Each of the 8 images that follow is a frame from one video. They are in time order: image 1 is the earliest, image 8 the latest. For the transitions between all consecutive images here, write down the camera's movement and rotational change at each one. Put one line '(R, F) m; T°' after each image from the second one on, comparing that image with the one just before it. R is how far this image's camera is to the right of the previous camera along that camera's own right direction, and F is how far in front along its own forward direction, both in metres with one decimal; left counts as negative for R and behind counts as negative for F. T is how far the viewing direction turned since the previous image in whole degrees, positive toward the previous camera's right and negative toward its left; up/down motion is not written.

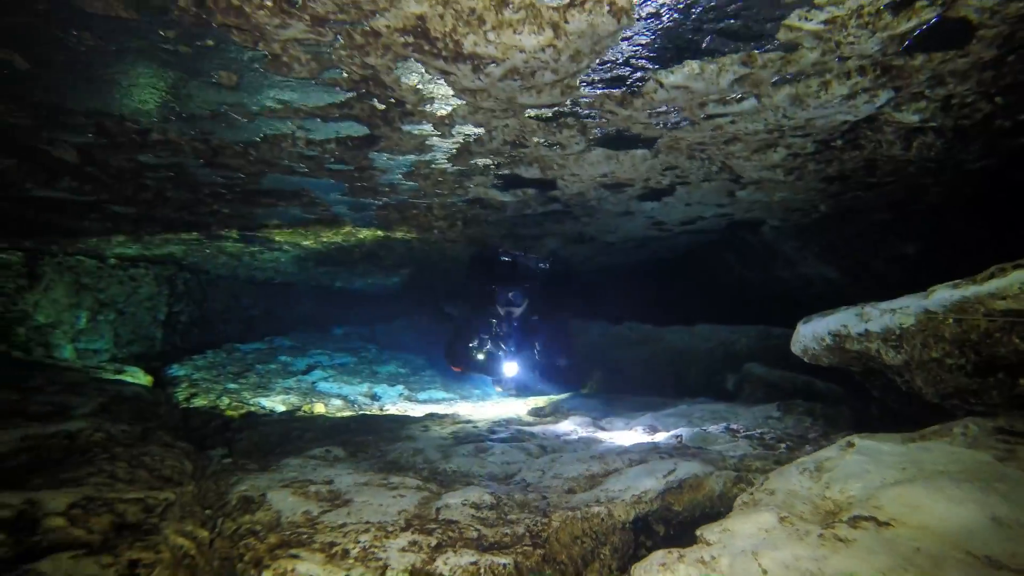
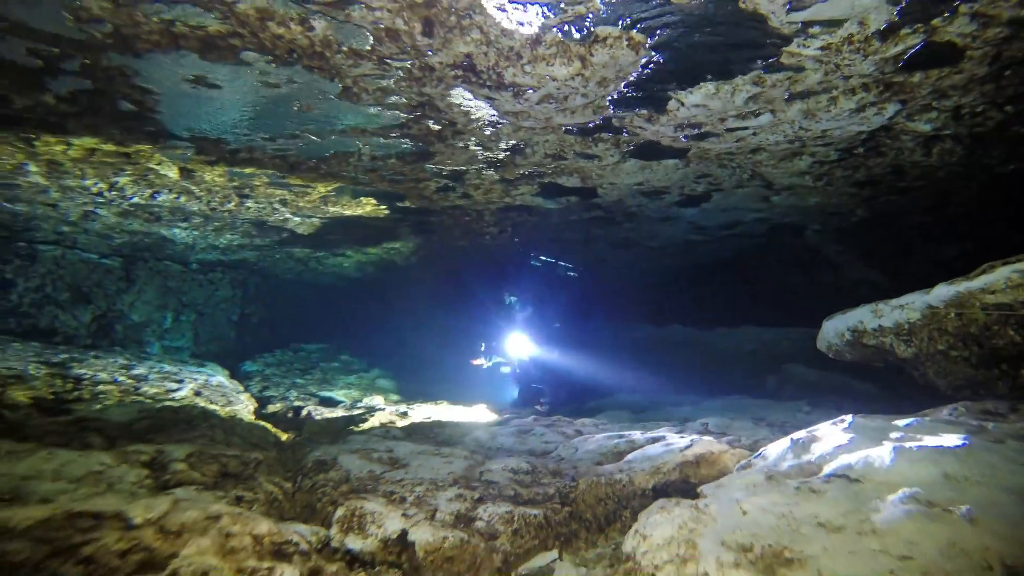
(+0.2, -0.7) m; -5°
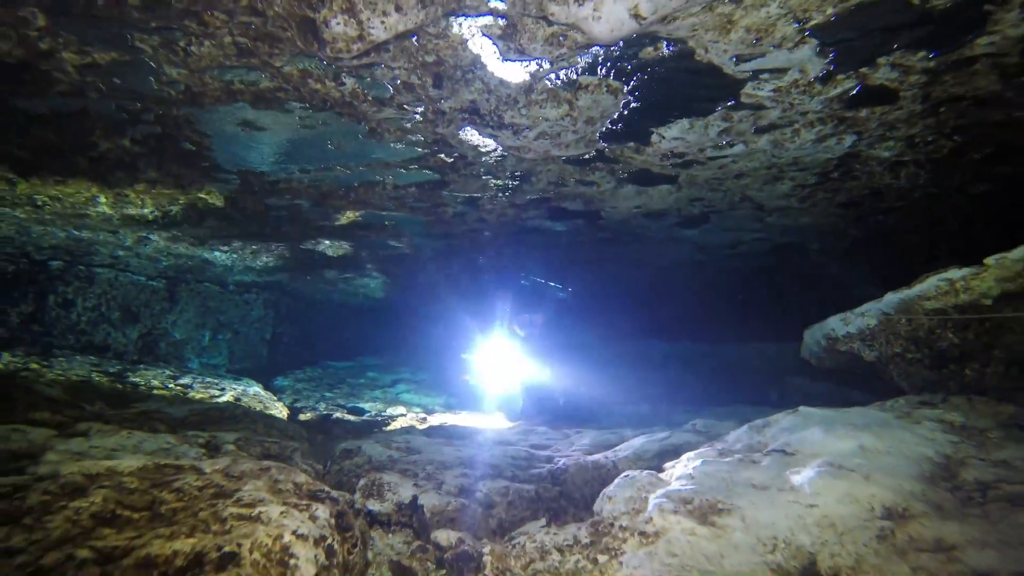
(+0.2, -0.8) m; -2°
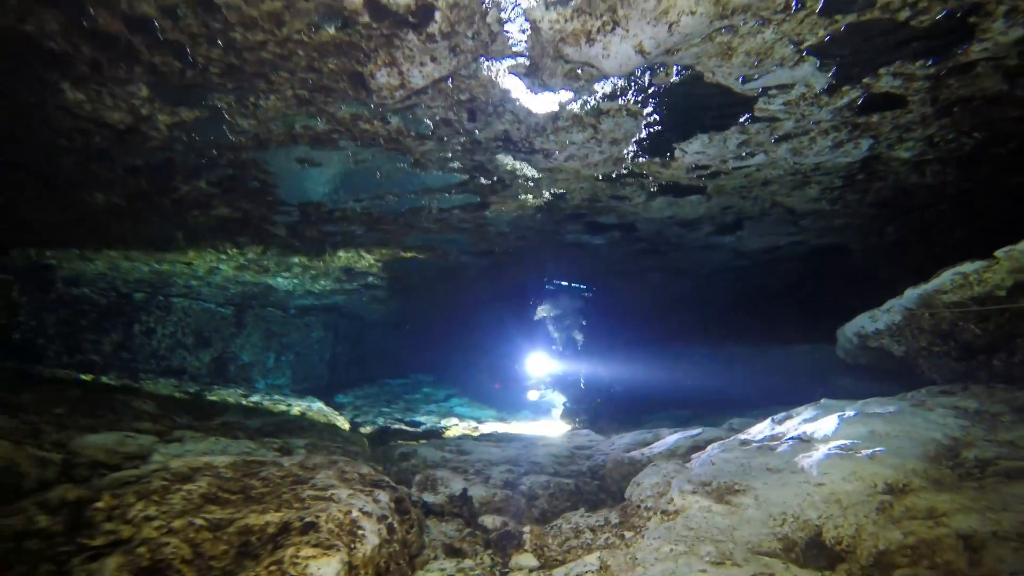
(+0.1, -0.5) m; -5°
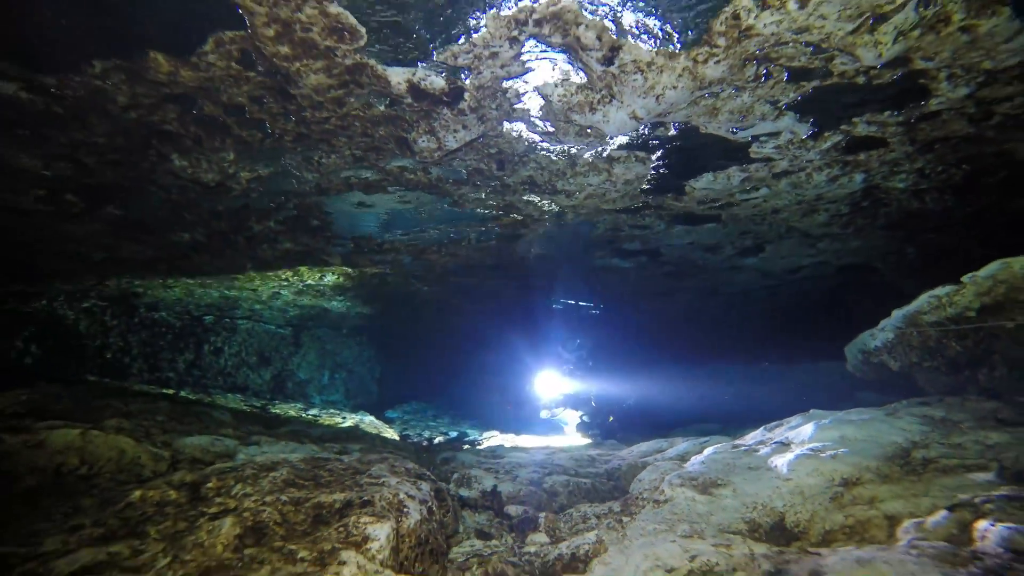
(+0.2, -0.8) m; -4°
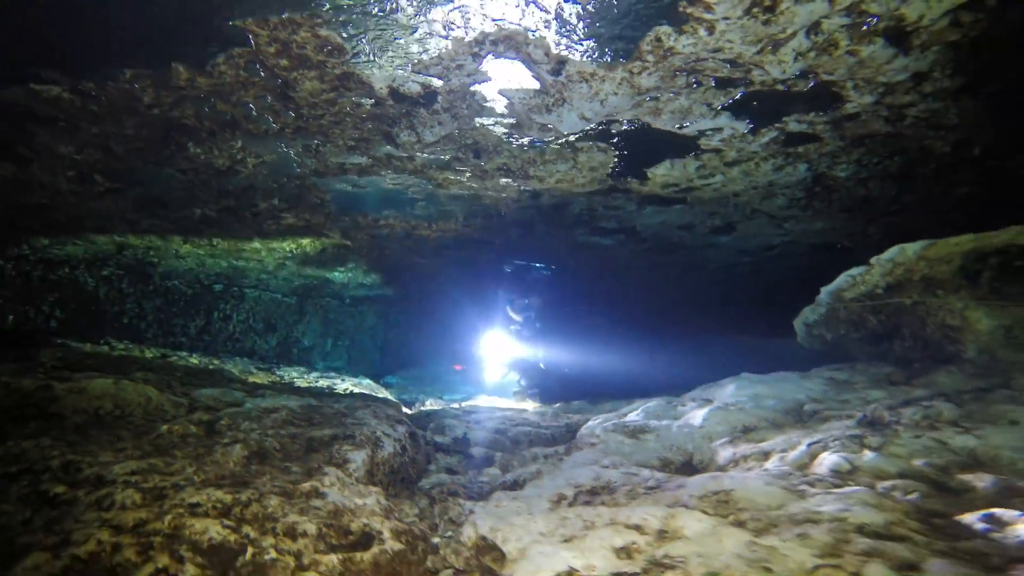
(+0.4, -0.8) m; -1°
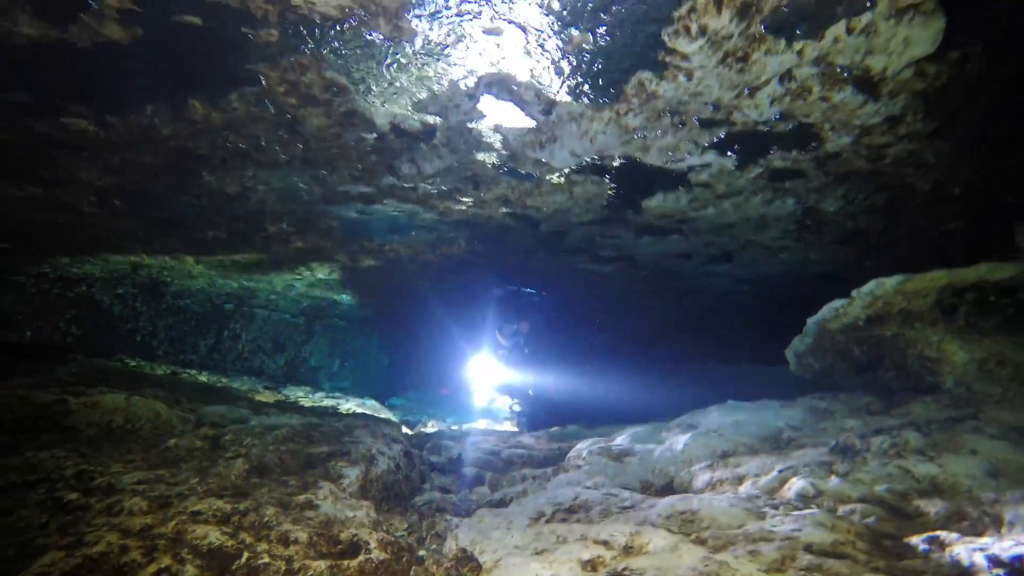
(+0.2, -0.3) m; -1°
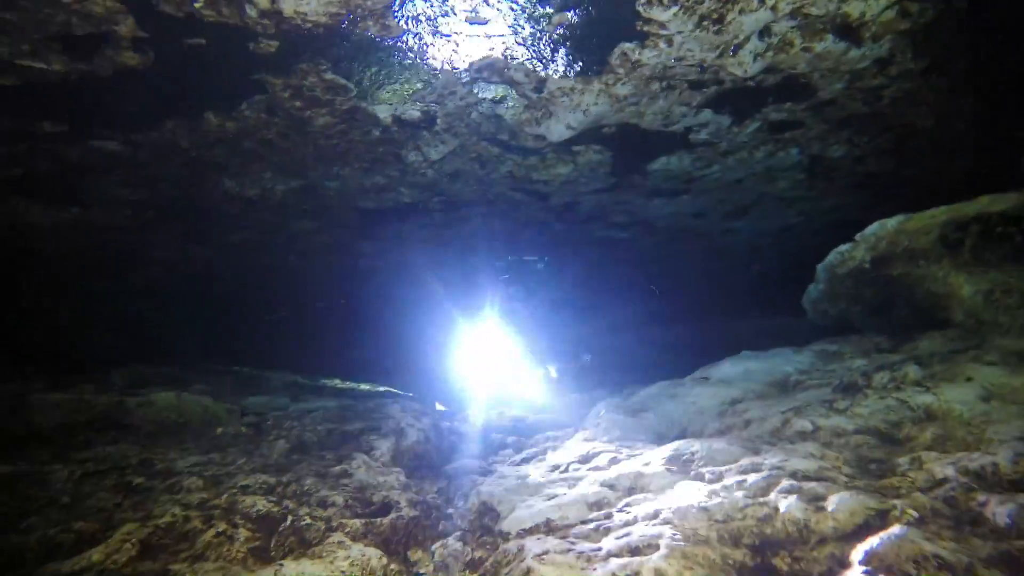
(+0.2, -0.3) m; -3°
